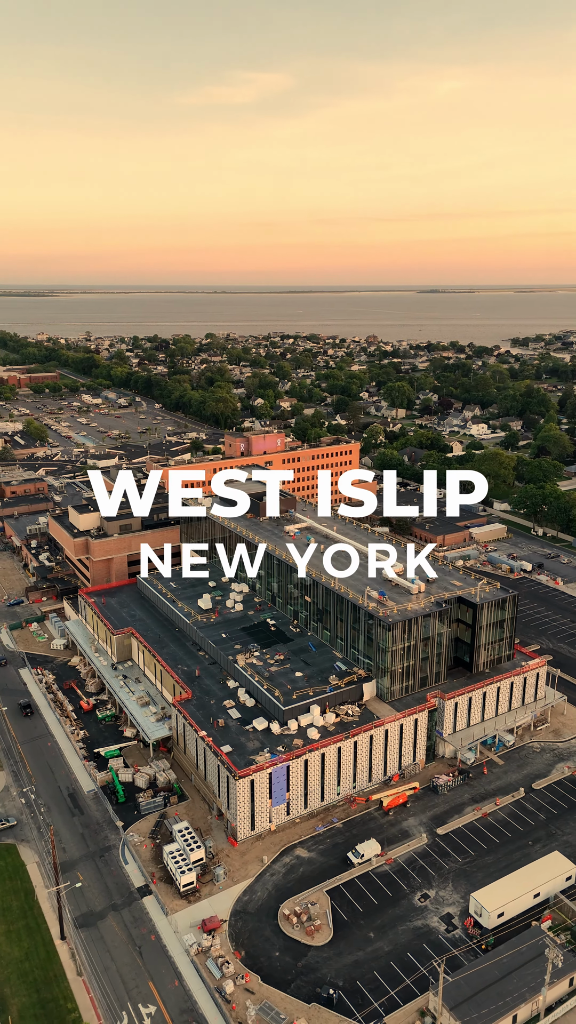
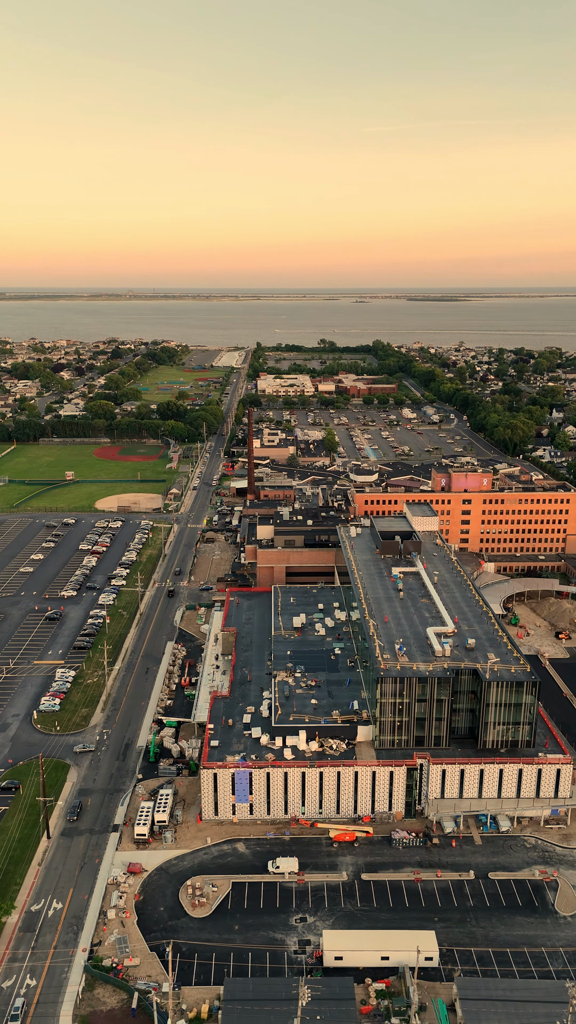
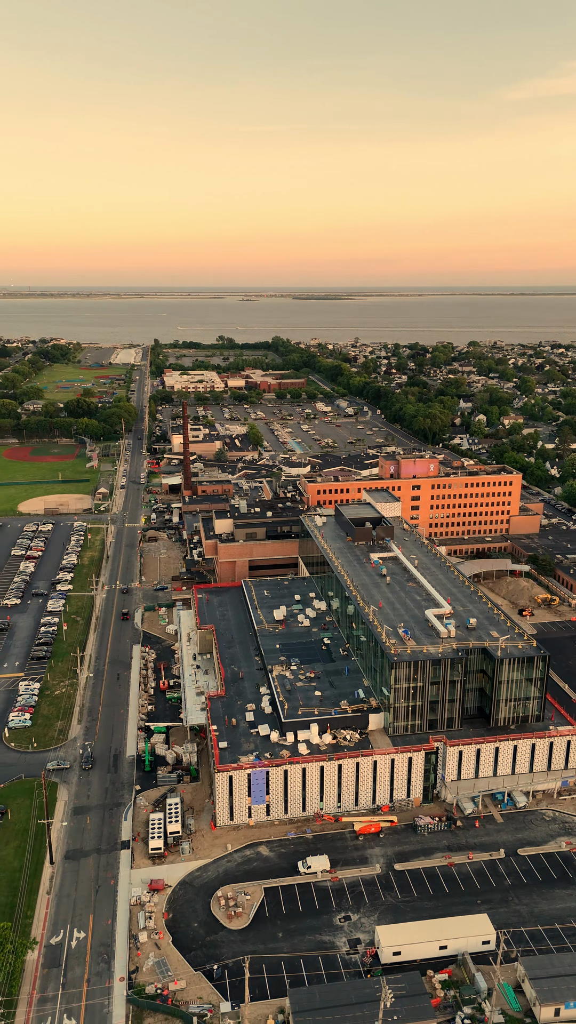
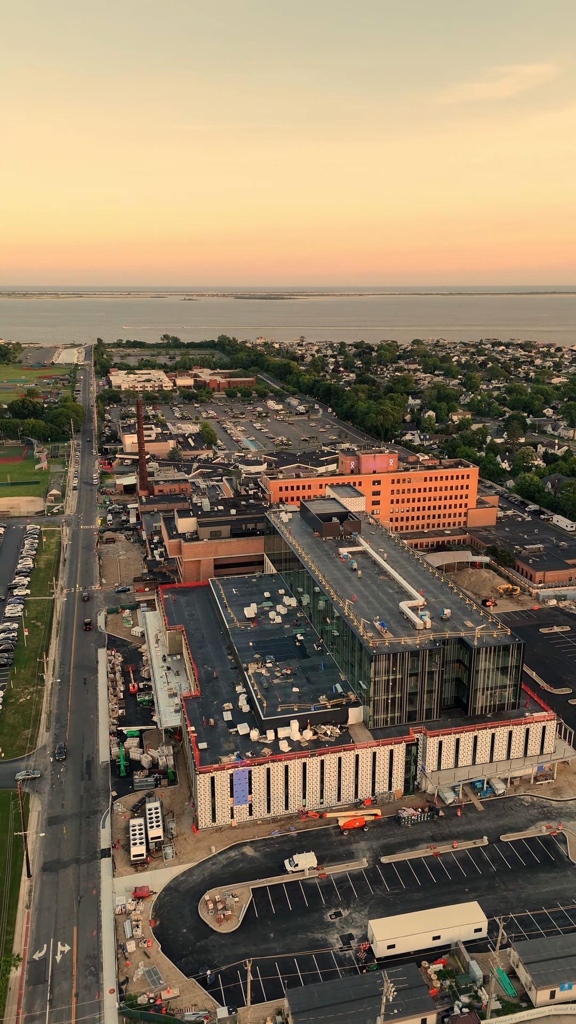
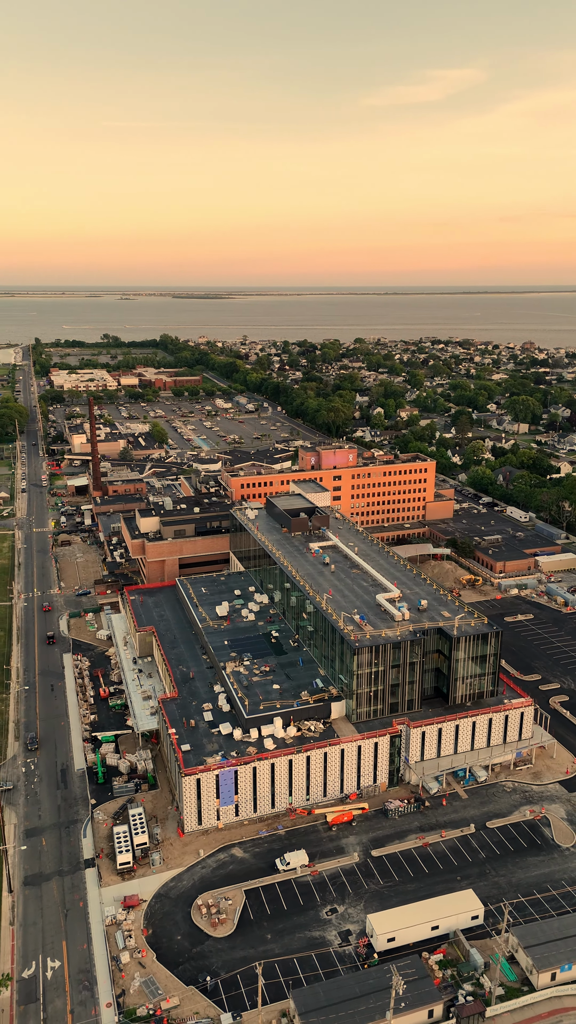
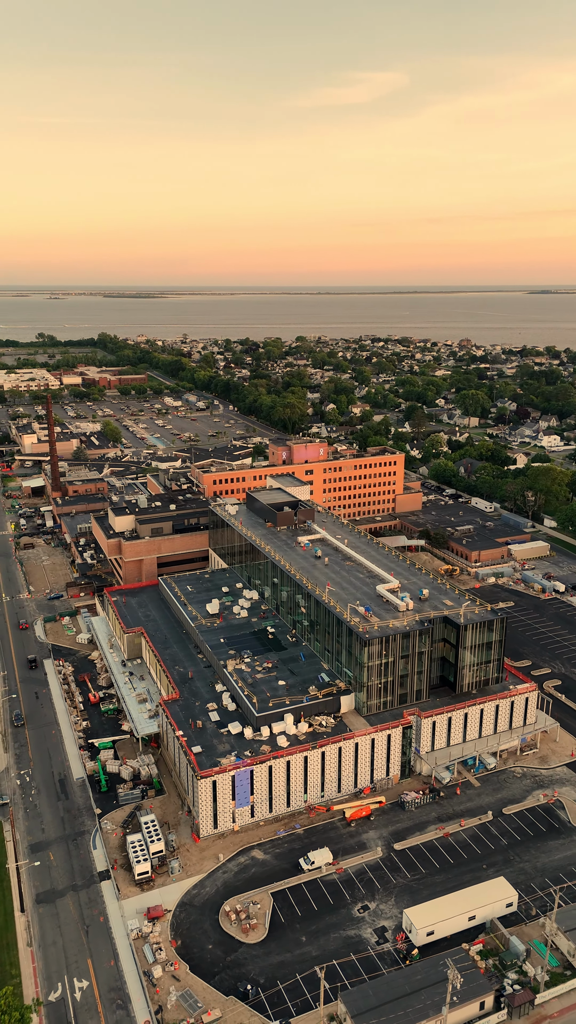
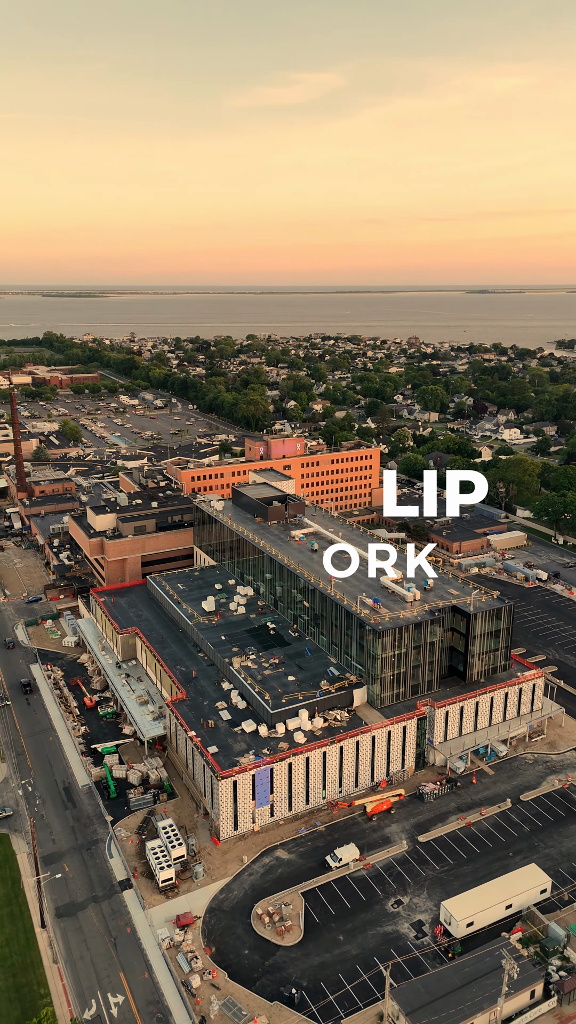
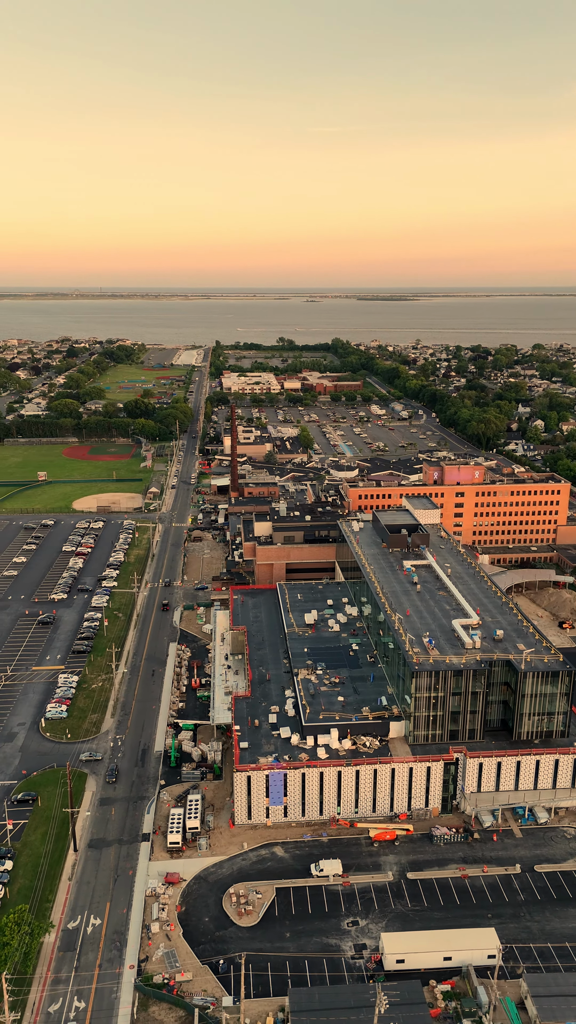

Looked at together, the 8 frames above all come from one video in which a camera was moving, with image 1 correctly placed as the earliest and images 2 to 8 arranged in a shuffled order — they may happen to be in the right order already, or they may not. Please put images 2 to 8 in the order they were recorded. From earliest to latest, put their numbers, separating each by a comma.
7, 6, 5, 4, 3, 8, 2
